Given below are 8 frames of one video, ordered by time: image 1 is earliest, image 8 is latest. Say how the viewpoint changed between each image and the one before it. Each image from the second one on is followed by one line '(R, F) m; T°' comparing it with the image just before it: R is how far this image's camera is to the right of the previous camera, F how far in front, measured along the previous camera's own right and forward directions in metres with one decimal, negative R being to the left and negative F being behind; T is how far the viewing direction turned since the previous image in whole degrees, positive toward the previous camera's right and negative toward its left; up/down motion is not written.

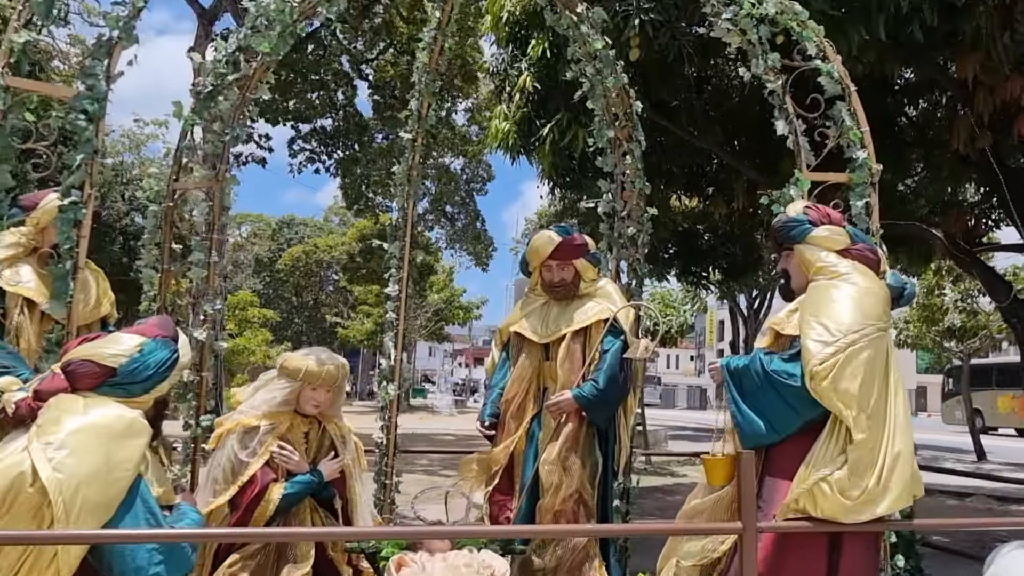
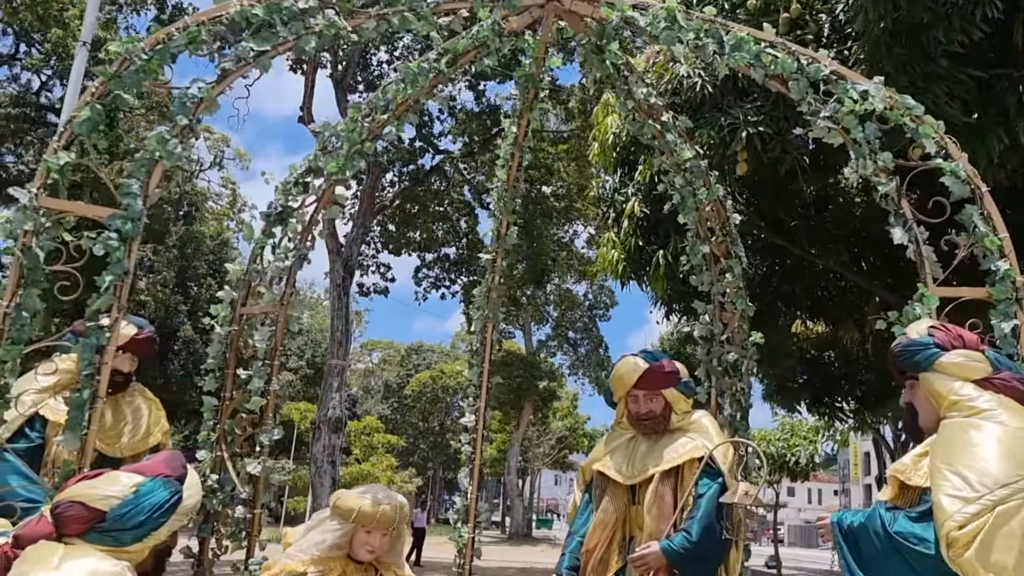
(+0.2, +0.4) m; -8°
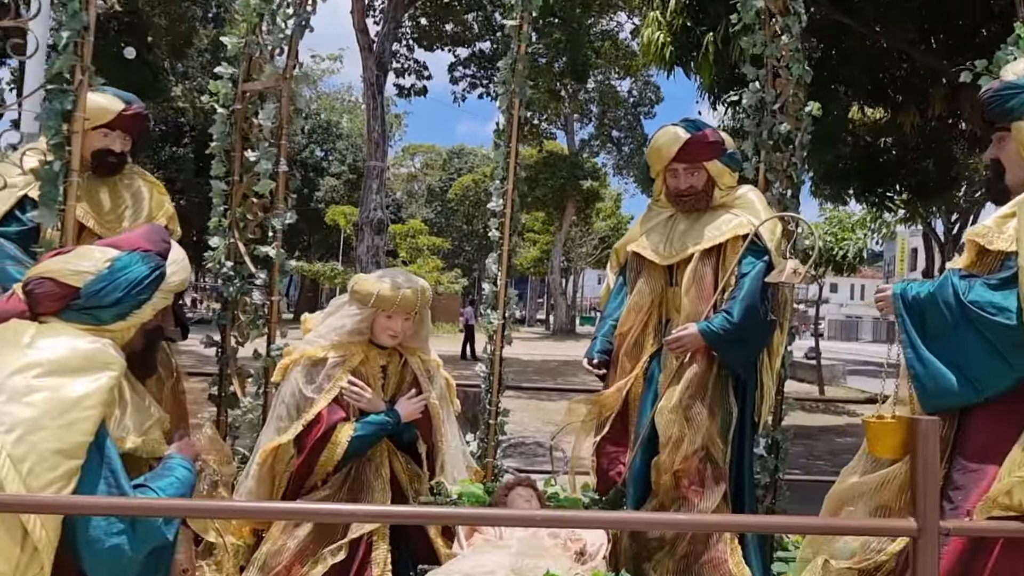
(+0.1, +0.3) m; -3°
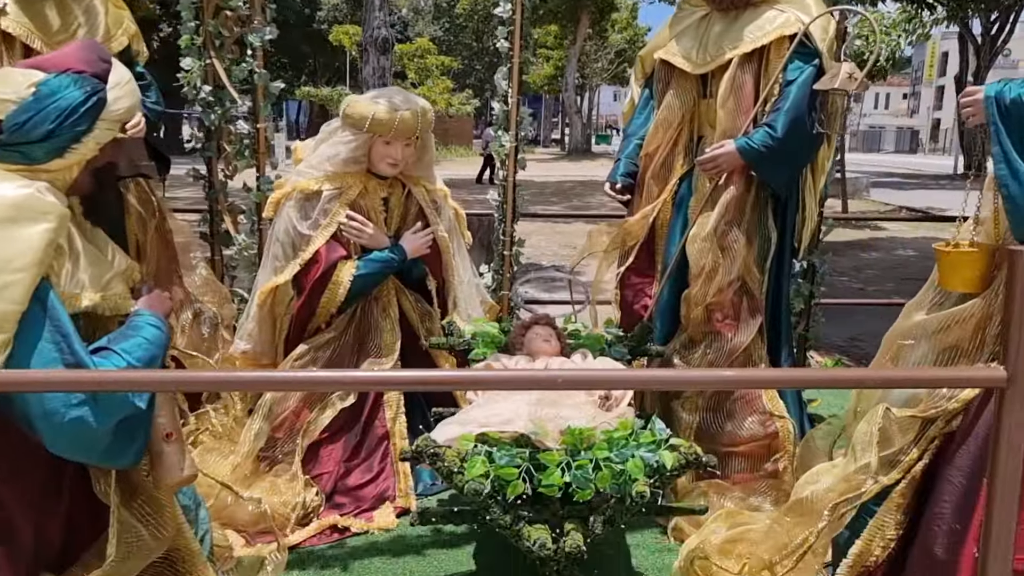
(0.0, +0.3) m; -1°
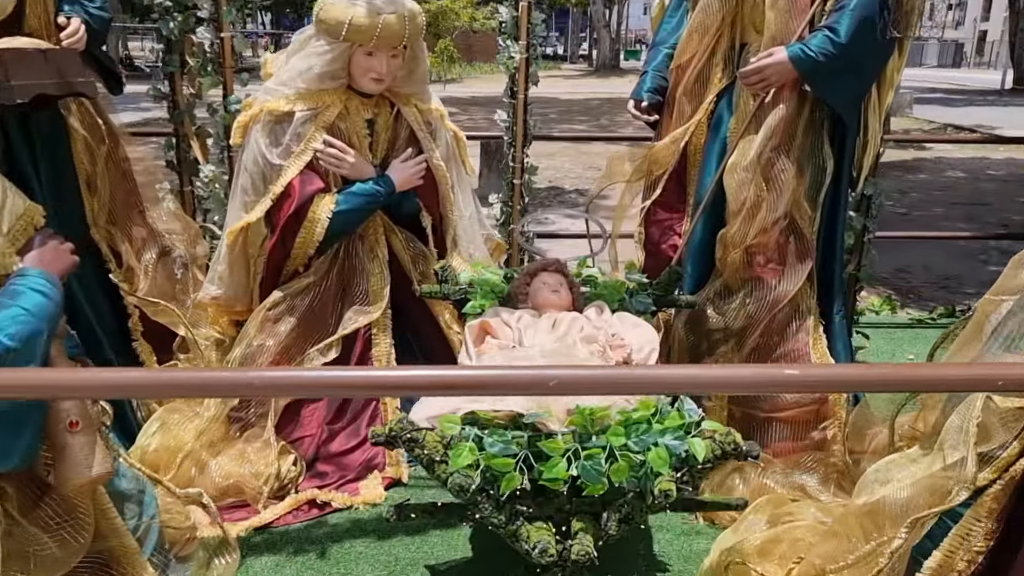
(+0.1, +0.4) m; -2°
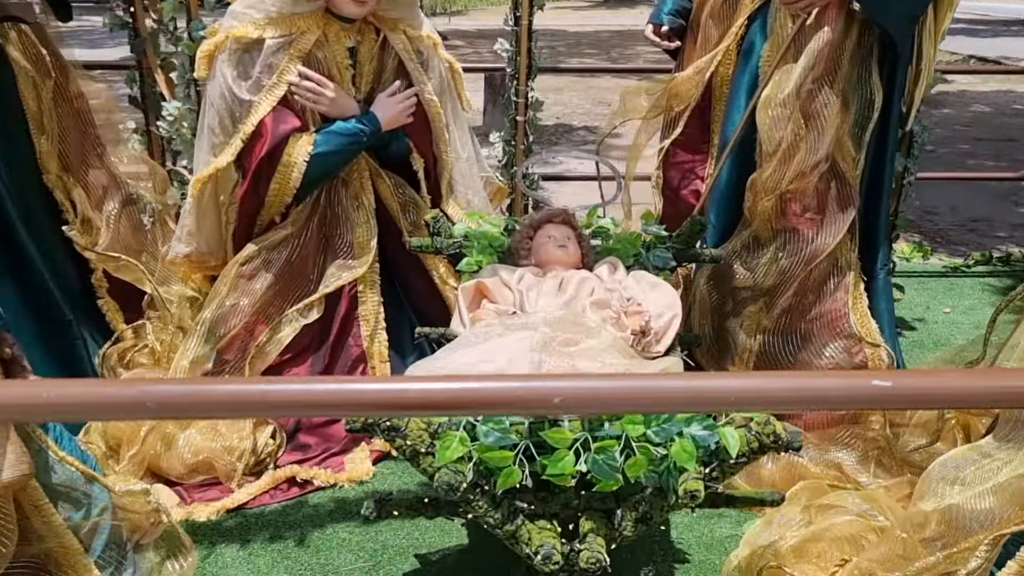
(0.0, +0.3) m; -1°
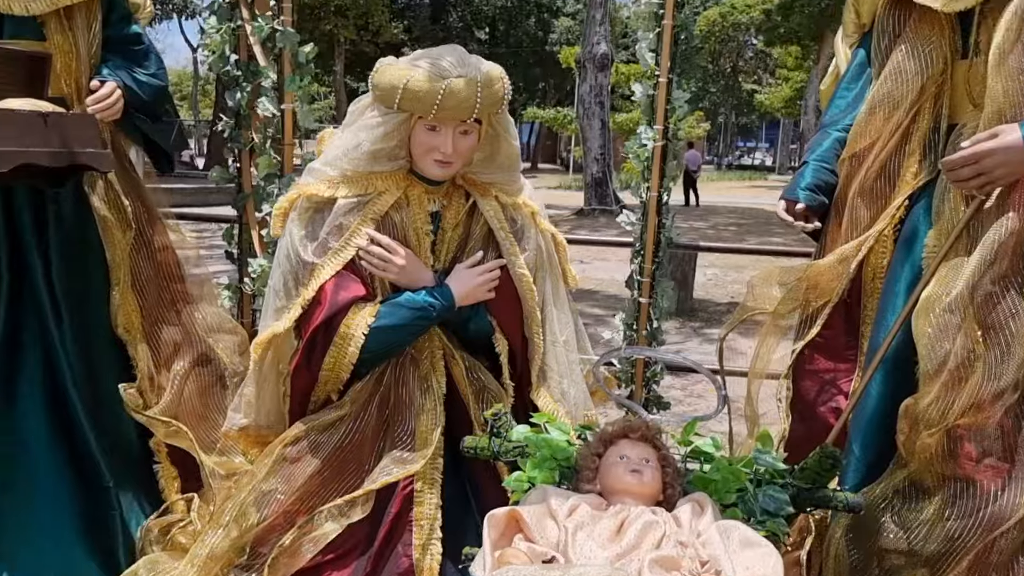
(+0.2, +0.4) m; -13°
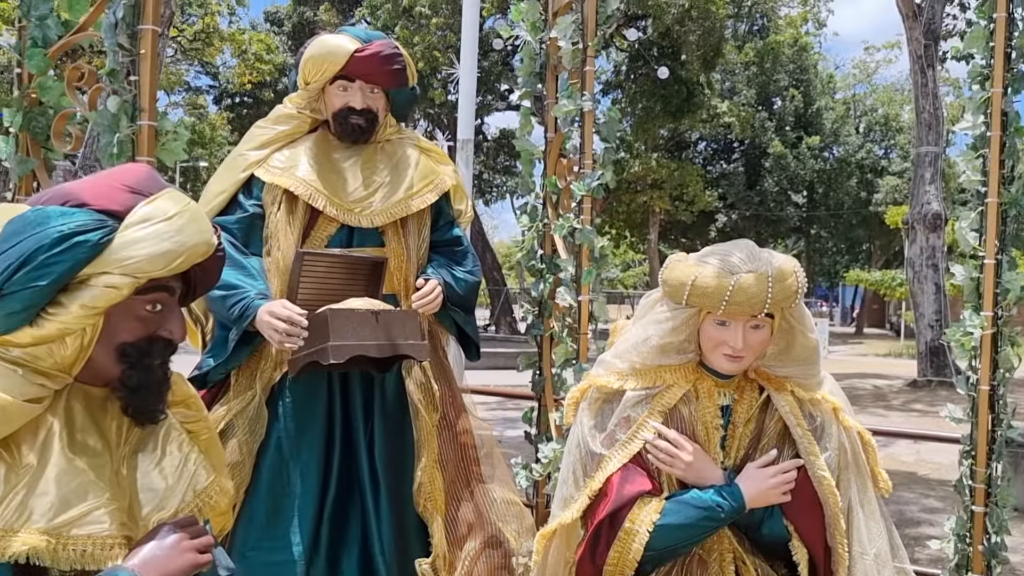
(+0.1, 0.0) m; -21°
